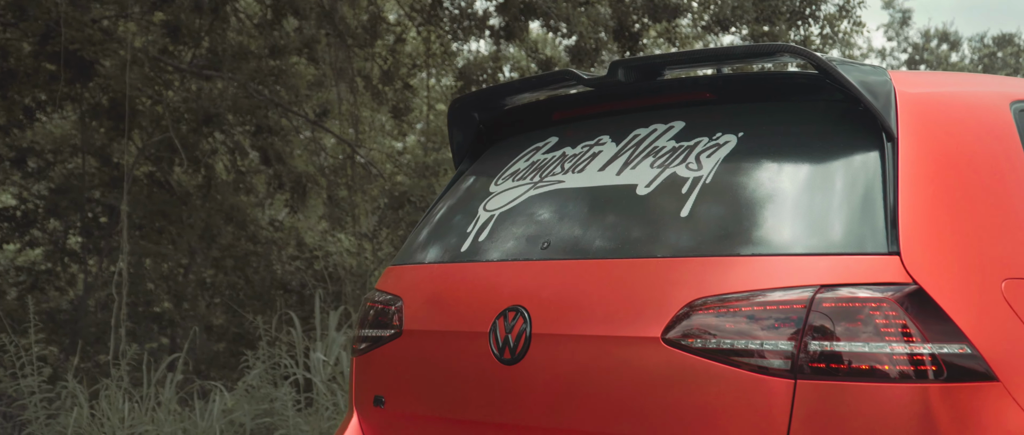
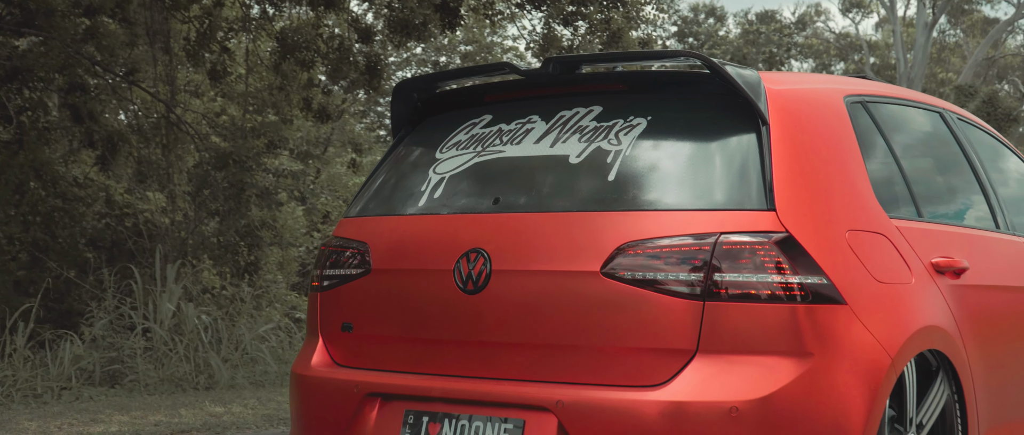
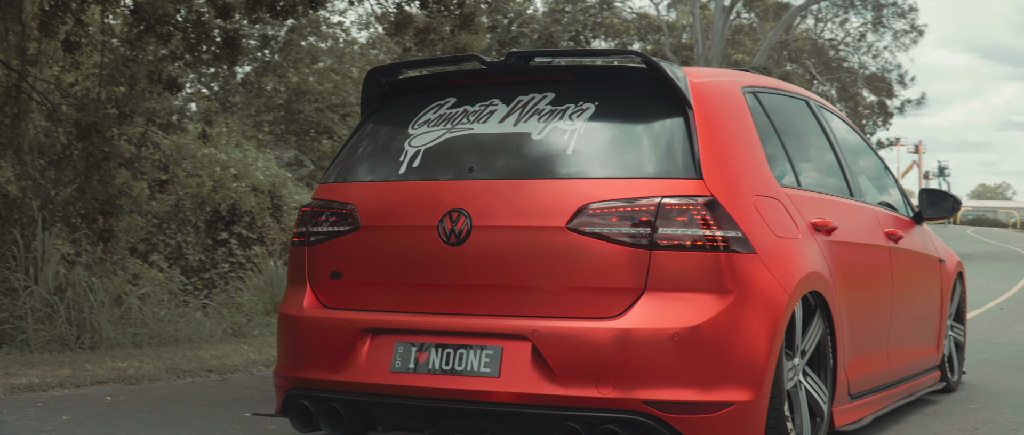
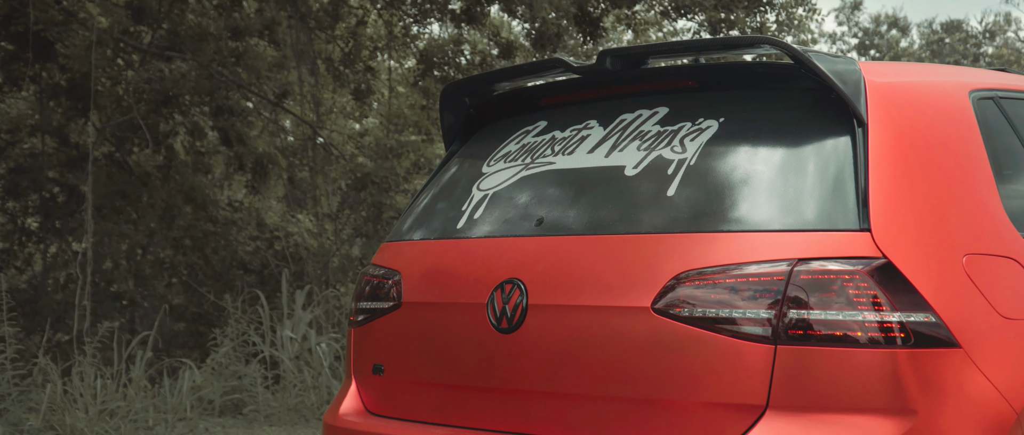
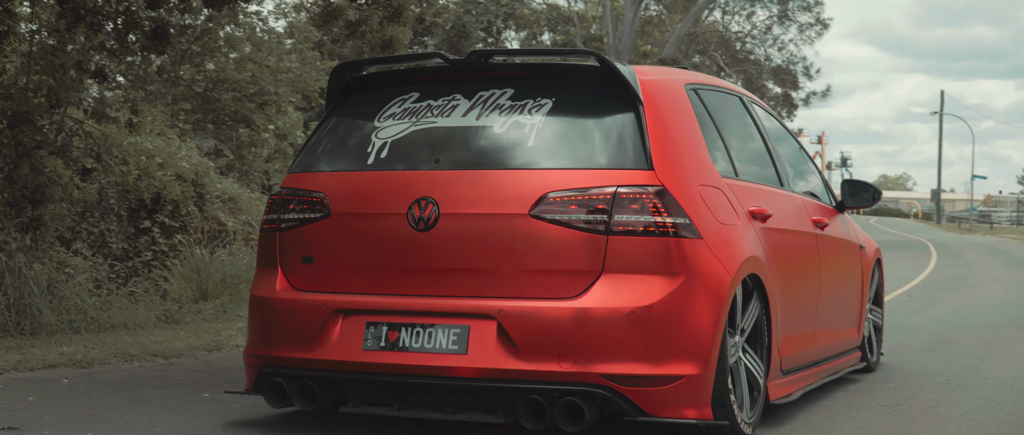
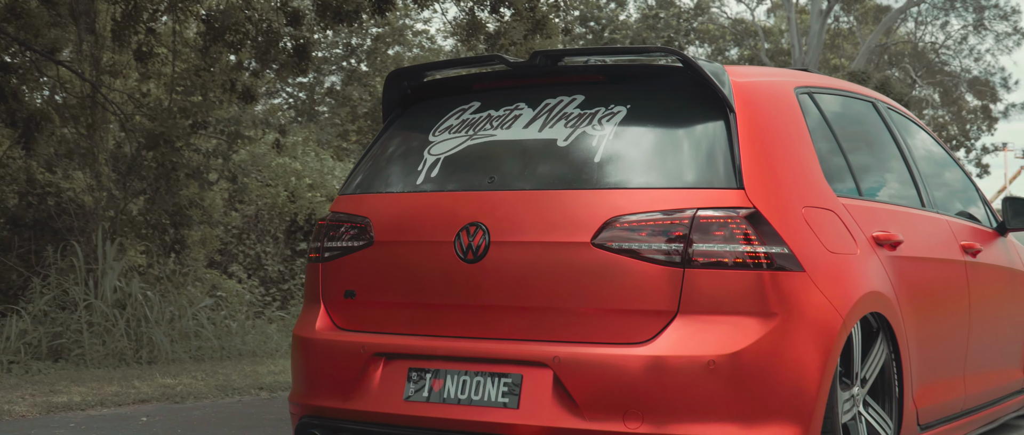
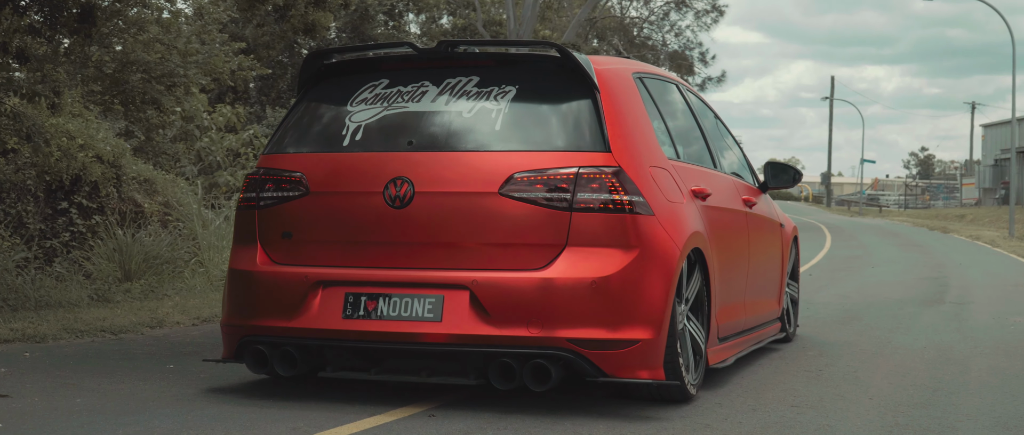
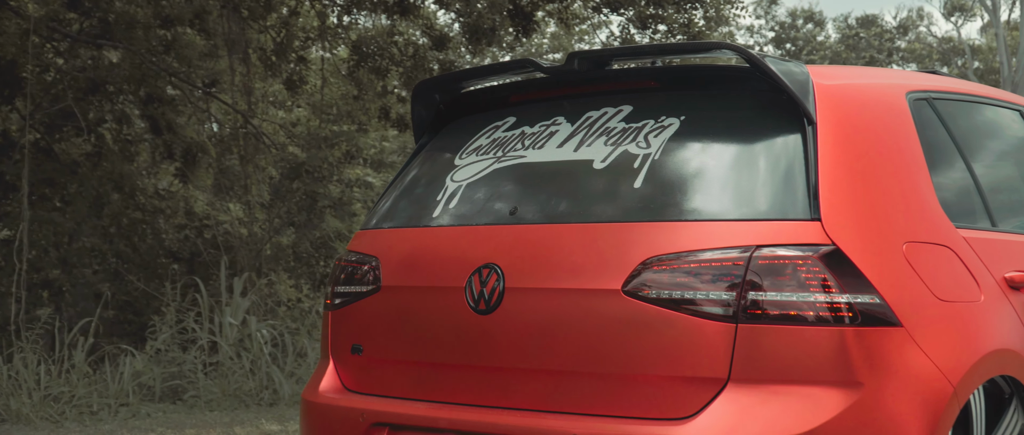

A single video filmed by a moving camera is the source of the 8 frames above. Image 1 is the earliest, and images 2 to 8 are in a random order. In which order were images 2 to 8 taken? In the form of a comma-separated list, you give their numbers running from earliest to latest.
4, 8, 2, 6, 3, 5, 7
